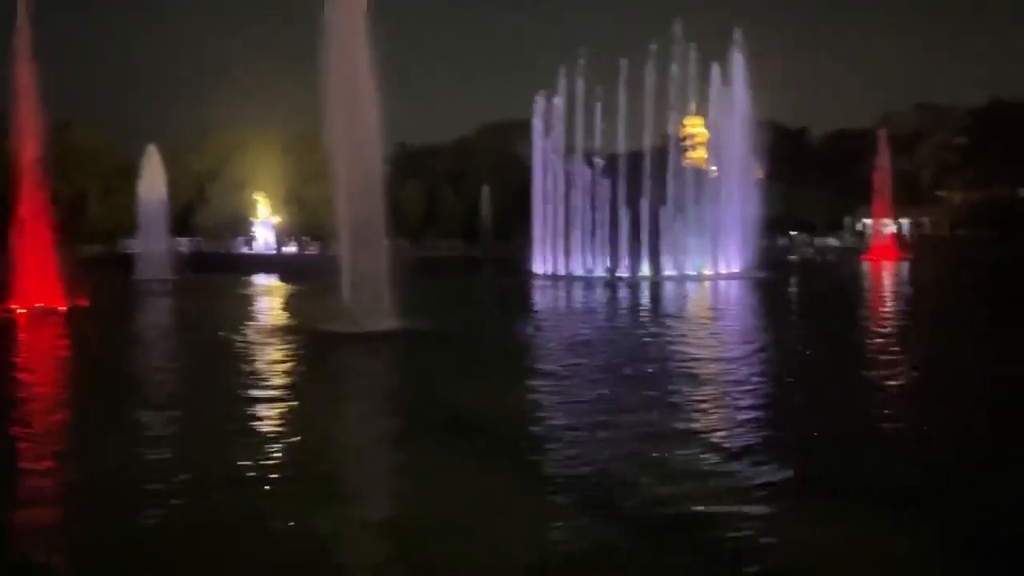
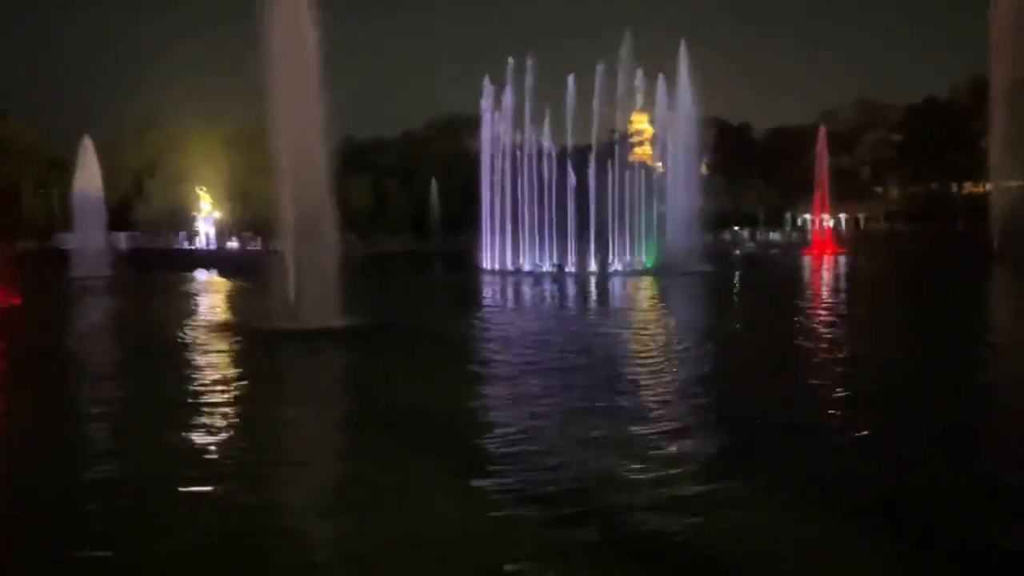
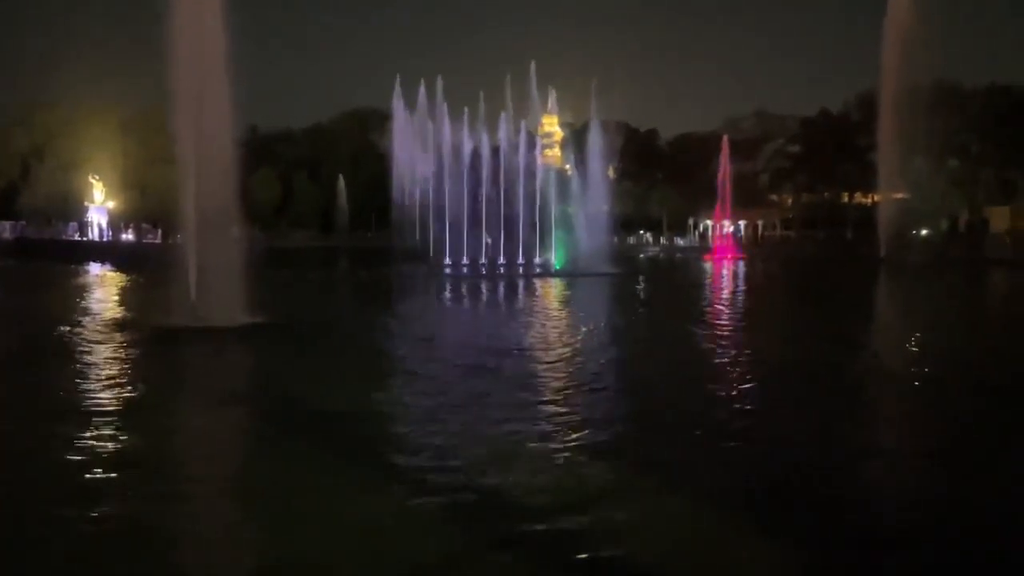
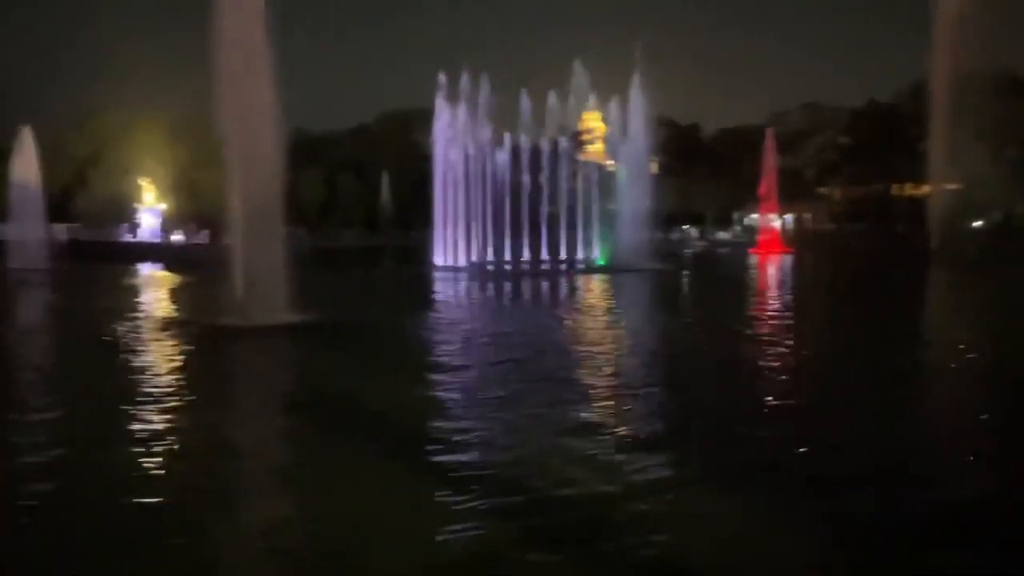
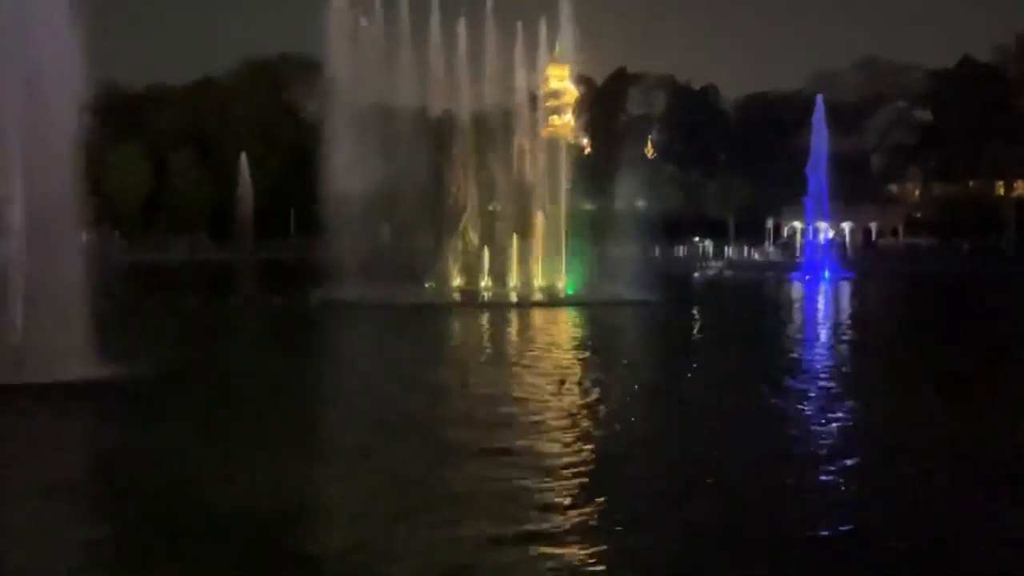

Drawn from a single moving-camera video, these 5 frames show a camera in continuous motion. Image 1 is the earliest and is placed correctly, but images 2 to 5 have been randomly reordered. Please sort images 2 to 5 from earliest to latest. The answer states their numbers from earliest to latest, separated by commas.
2, 4, 3, 5
